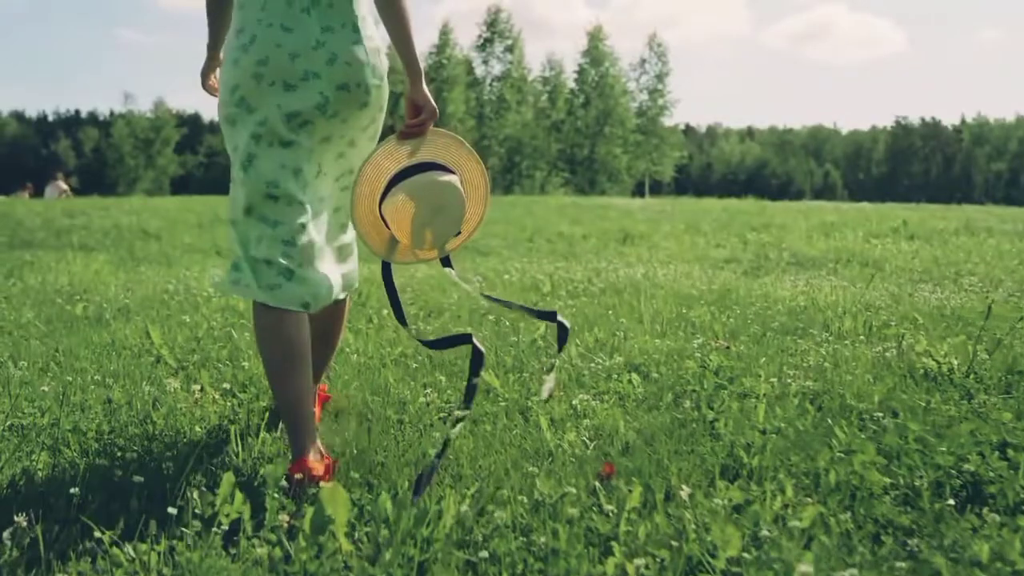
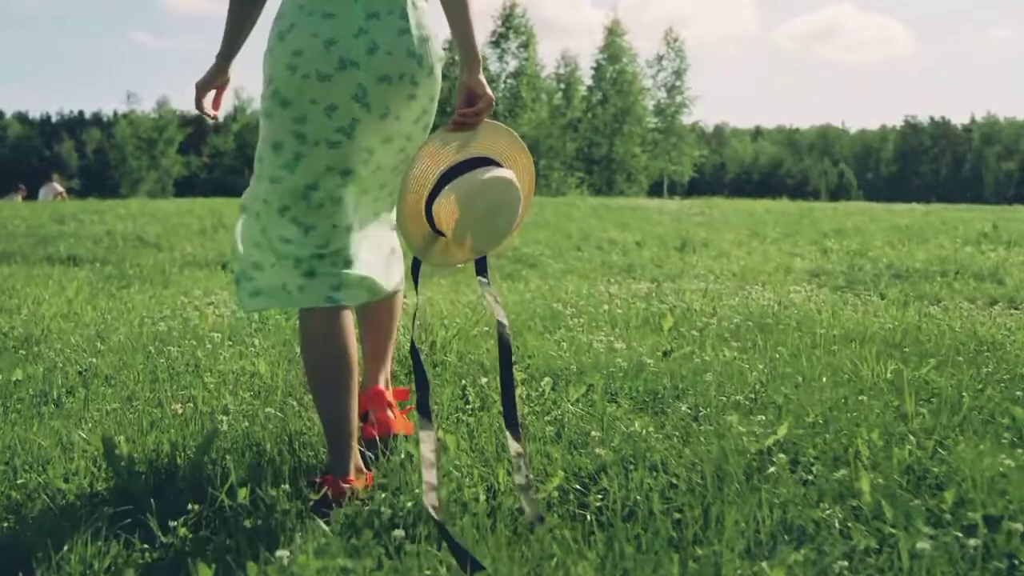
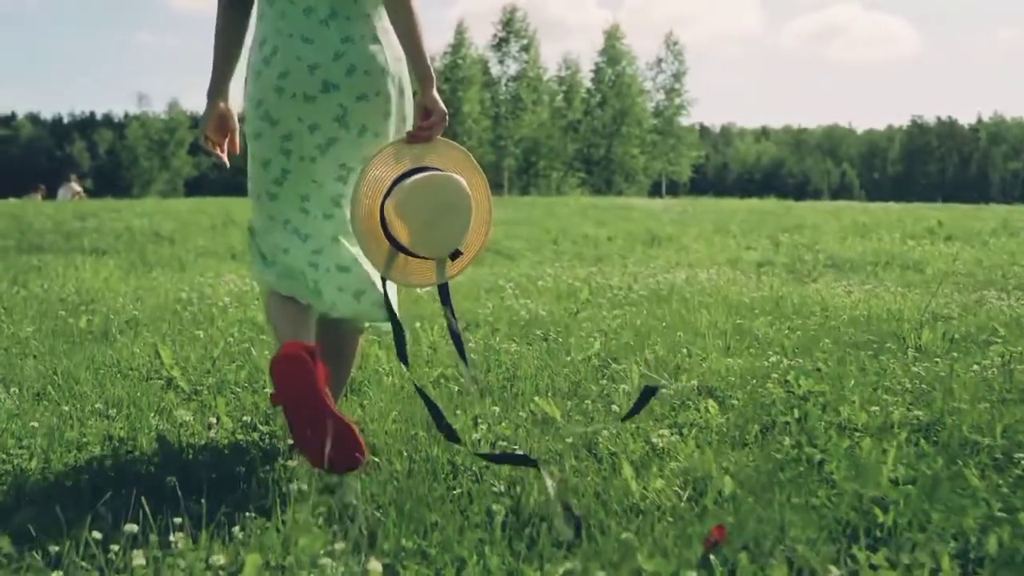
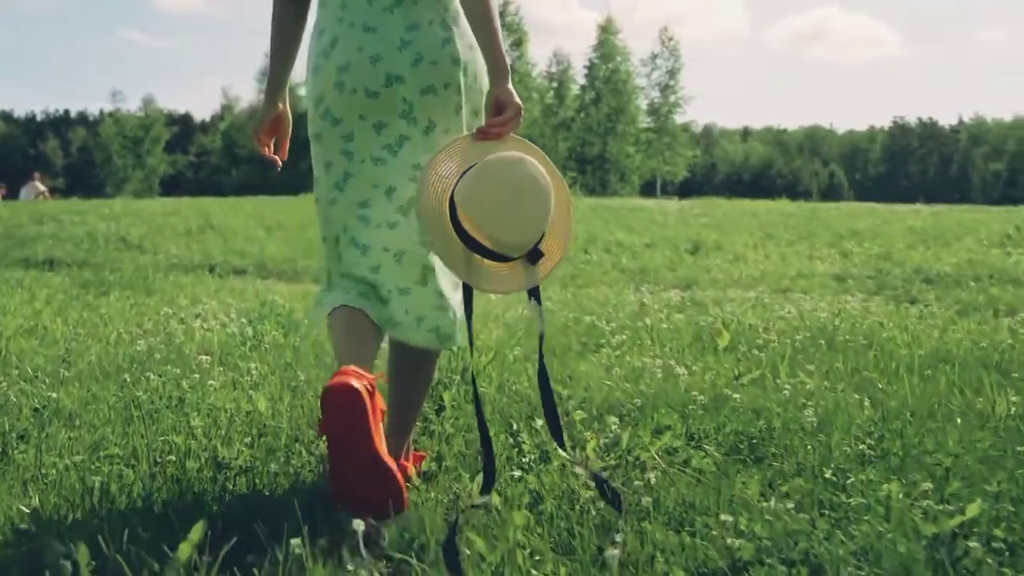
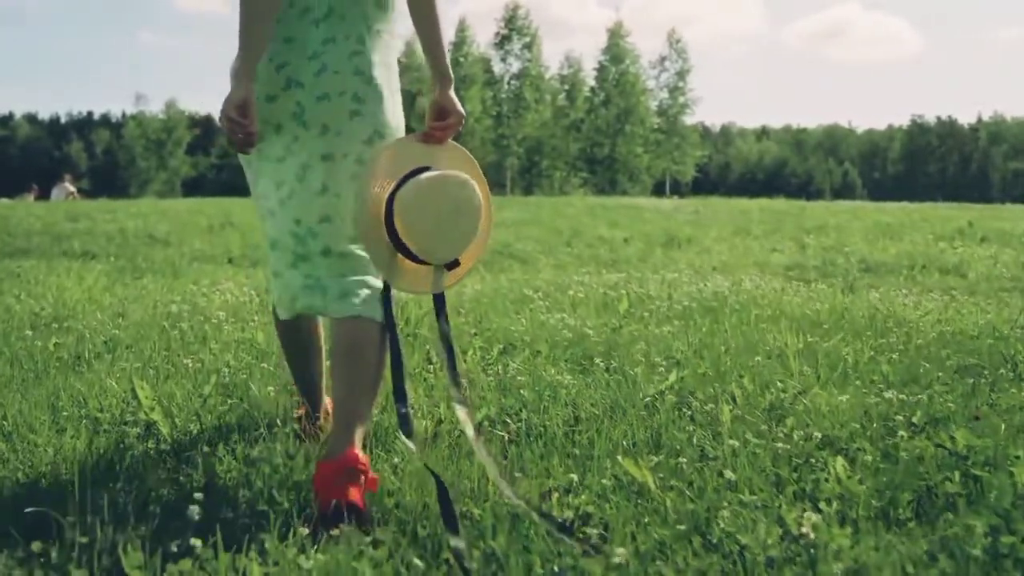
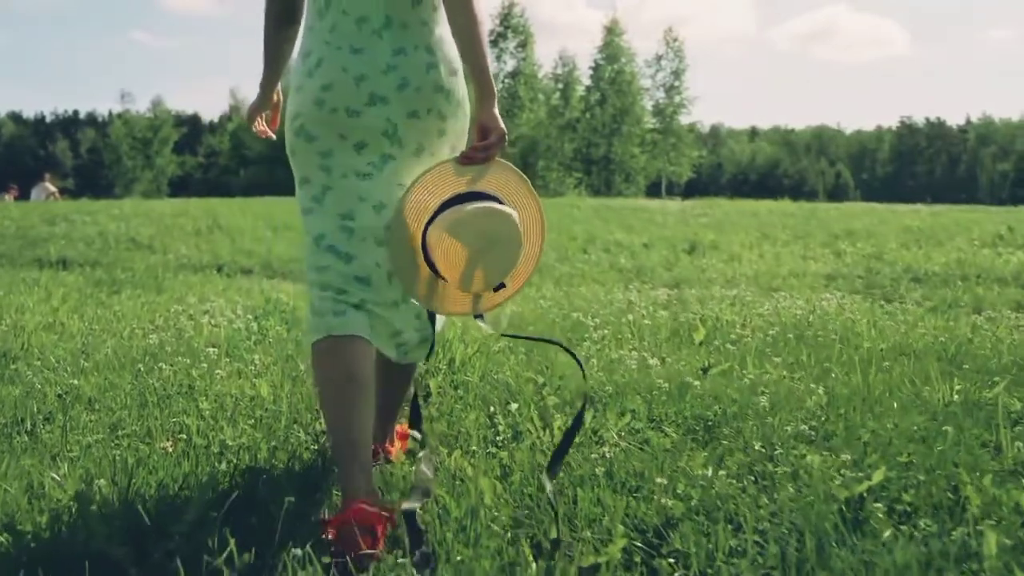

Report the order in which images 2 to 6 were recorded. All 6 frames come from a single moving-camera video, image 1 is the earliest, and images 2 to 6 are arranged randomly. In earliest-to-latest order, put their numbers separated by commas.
3, 5, 2, 6, 4
